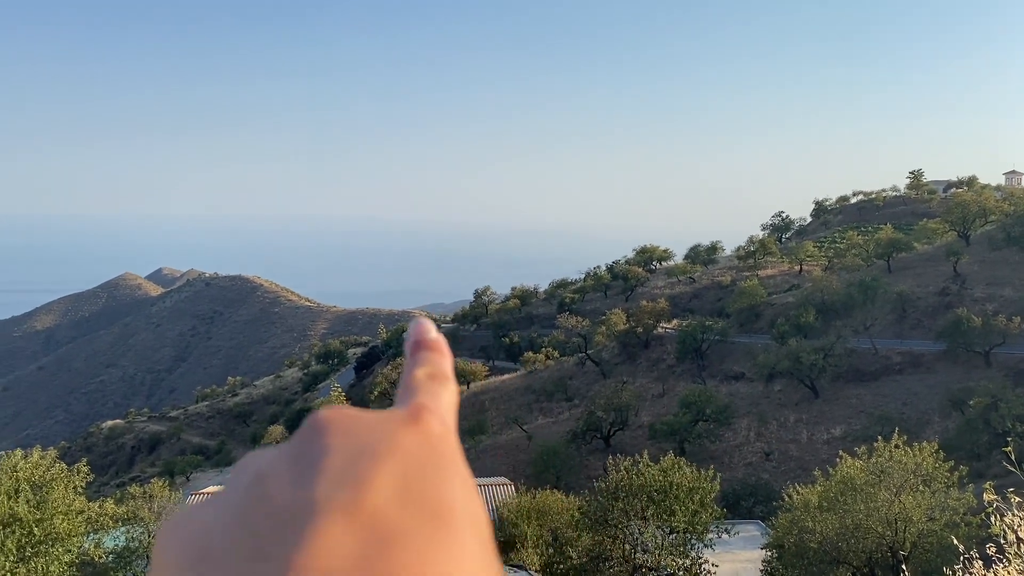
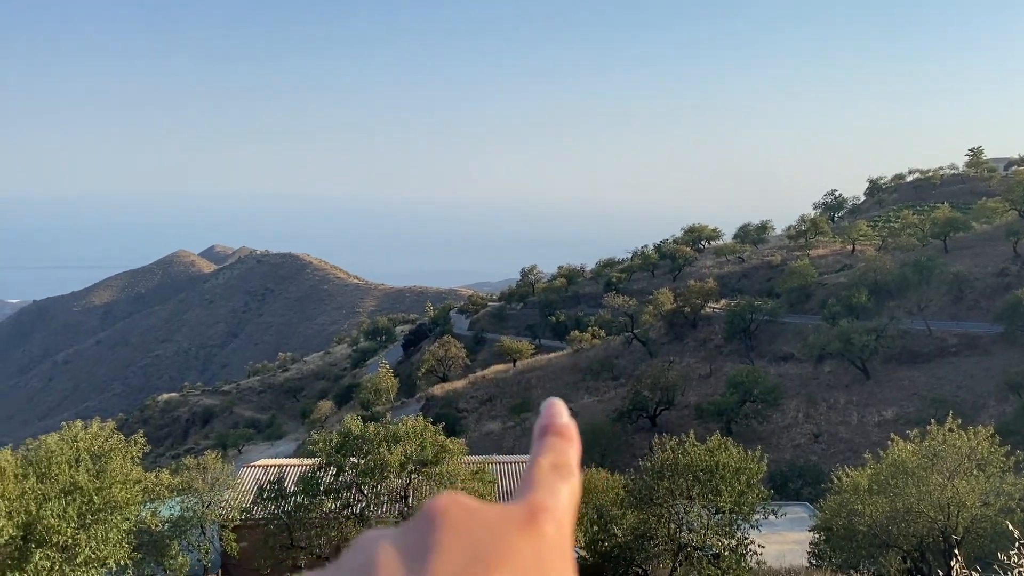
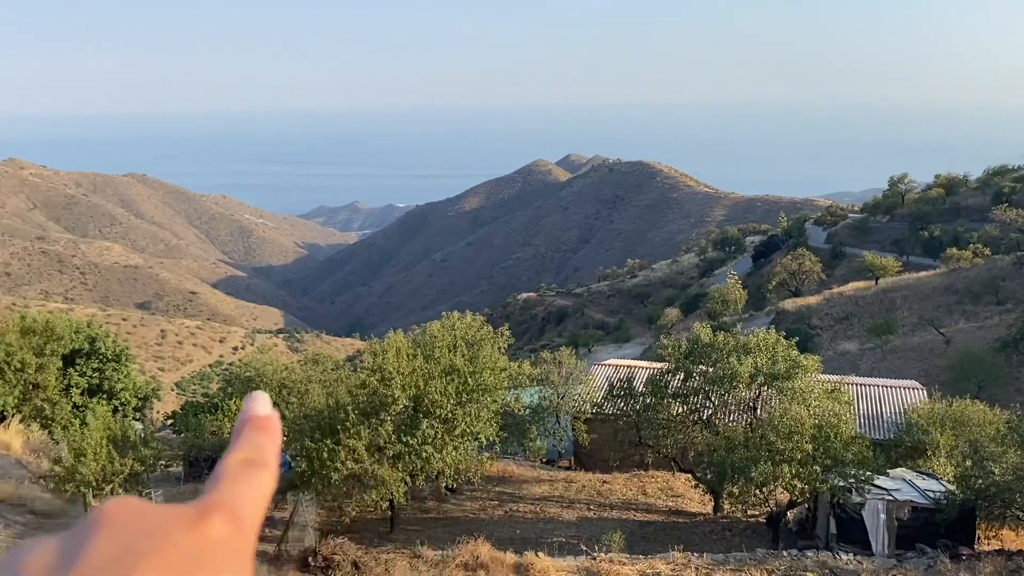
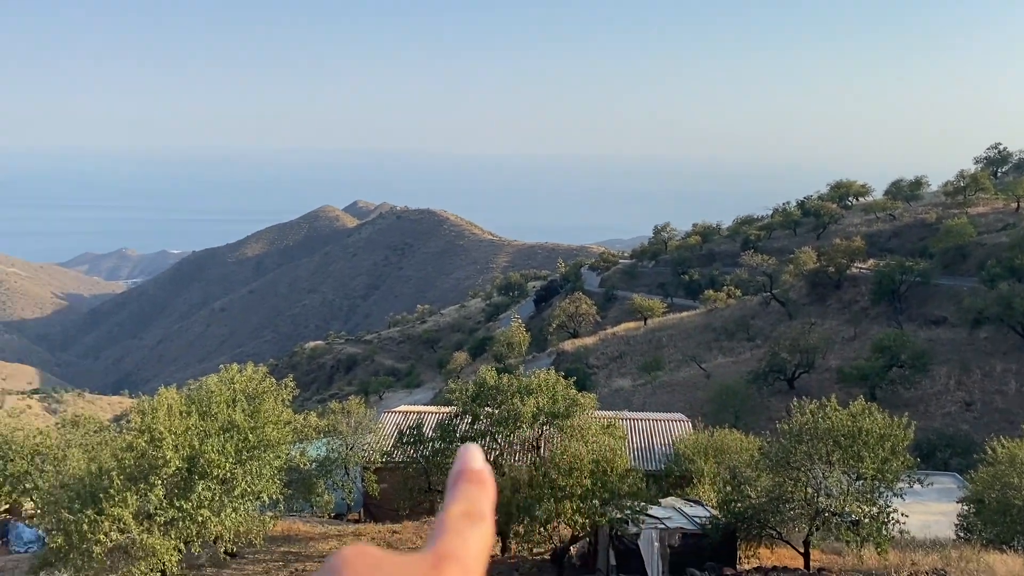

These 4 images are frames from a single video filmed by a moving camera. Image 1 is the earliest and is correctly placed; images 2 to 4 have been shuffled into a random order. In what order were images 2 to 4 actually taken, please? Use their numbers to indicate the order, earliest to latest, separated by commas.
2, 4, 3
